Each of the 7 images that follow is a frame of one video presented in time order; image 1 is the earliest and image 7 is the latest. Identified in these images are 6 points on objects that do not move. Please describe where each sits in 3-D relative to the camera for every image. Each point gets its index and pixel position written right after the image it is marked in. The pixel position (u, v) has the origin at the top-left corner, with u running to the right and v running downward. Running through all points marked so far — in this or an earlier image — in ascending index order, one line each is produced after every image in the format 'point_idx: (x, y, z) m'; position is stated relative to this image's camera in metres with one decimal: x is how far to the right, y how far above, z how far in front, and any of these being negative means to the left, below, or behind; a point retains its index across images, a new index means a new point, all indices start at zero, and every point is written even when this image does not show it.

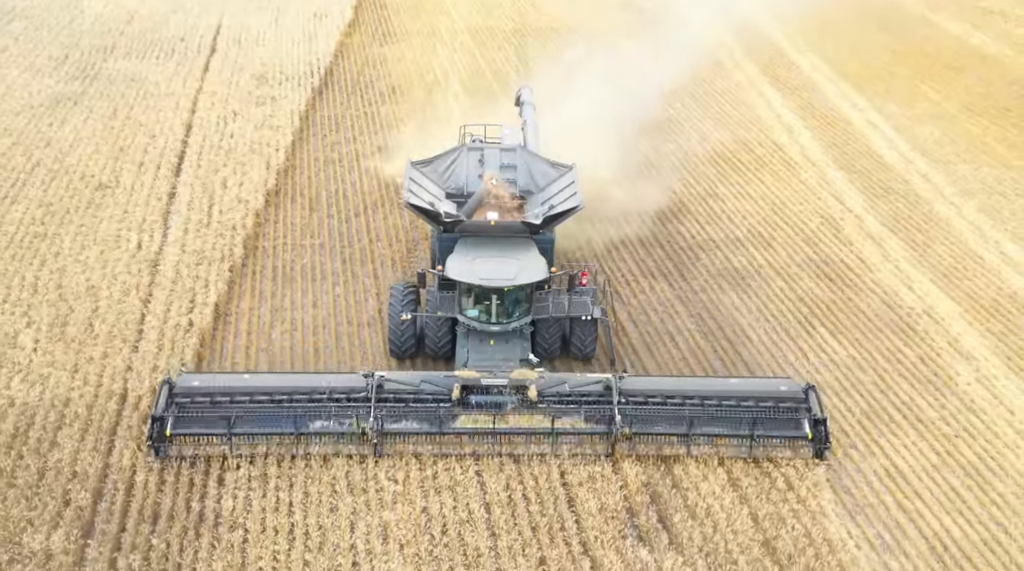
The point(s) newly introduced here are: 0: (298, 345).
0: (-2.7, -0.7, +17.2) m
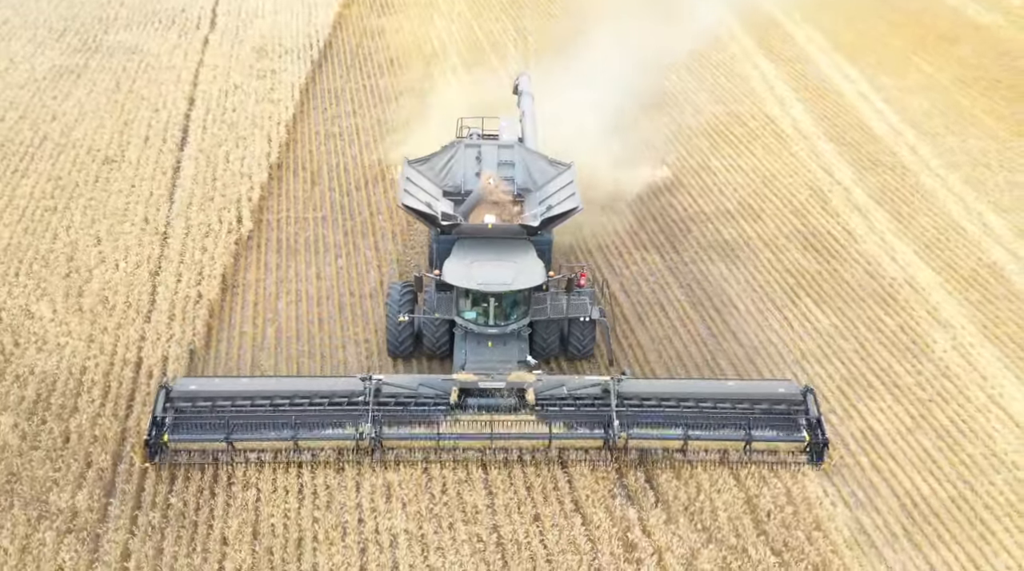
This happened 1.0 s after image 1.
0: (-2.7, -0.4, +17.9) m
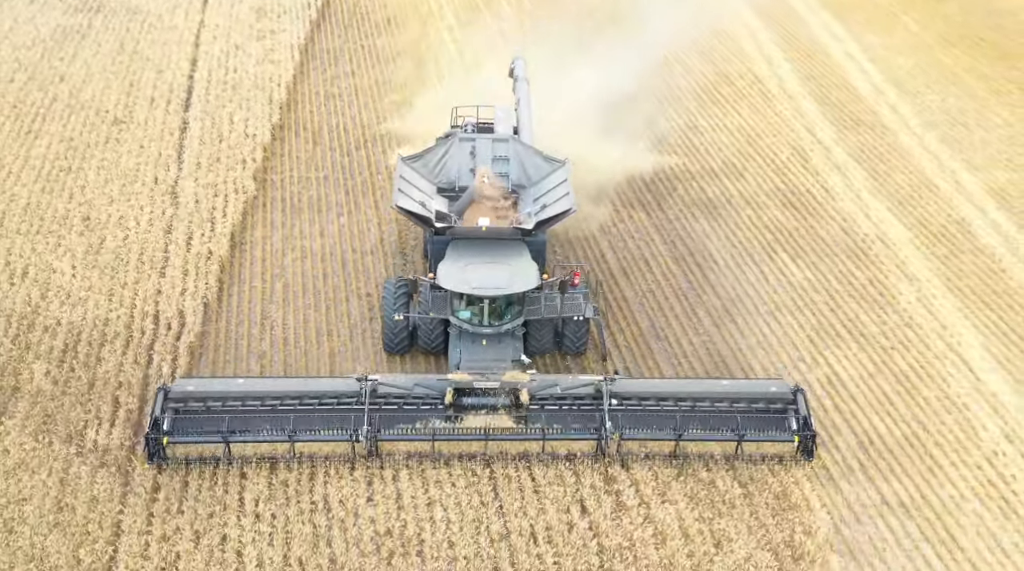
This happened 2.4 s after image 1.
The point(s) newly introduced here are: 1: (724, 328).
0: (-2.8, +0.2, +19.1) m
1: (+2.9, -0.6, +18.5) m
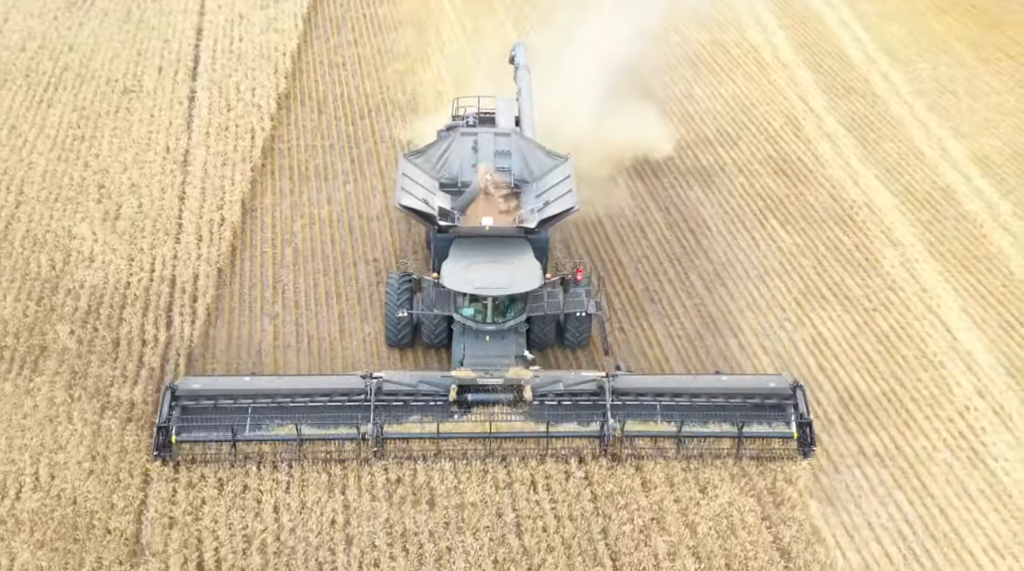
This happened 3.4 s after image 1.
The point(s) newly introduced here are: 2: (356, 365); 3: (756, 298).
0: (-2.8, +0.7, +20.0) m
1: (+2.9, -0.1, +19.4) m
2: (-2.0, -1.0, +18.0) m
3: (+3.4, -0.2, +19.3) m
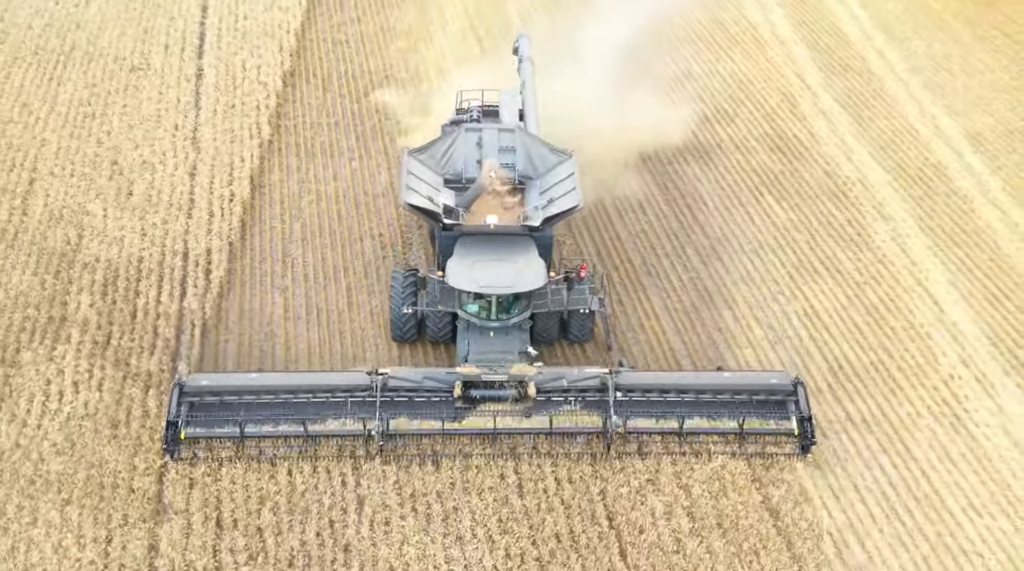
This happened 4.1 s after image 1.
0: (-2.8, +1.1, +20.6) m
1: (+2.9, +0.3, +20.0) m
2: (-2.0, -0.7, +18.7) m
3: (+3.4, +0.2, +19.9) m
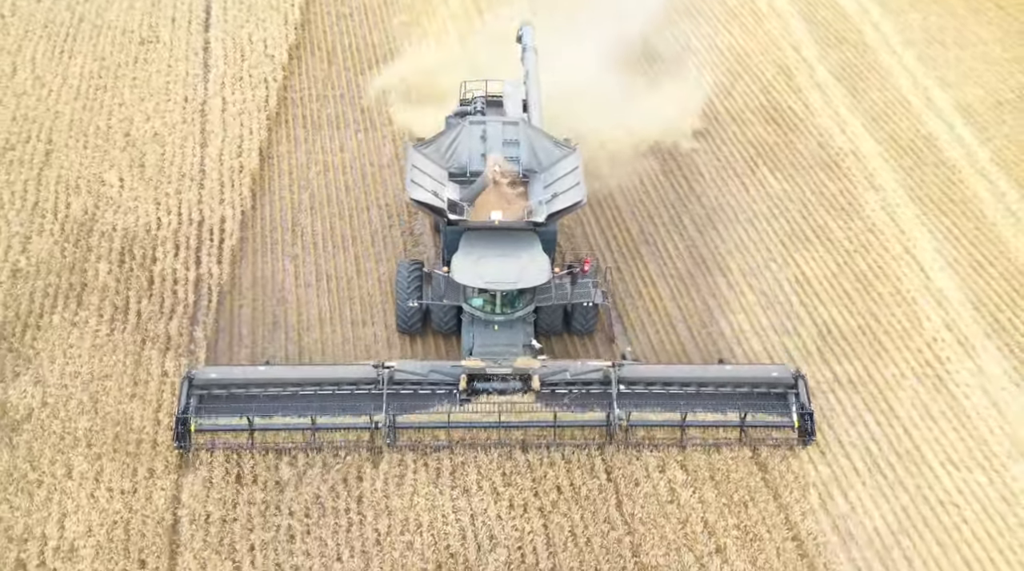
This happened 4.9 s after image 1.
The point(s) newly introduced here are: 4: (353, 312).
0: (-2.8, +1.6, +21.2) m
1: (+2.9, +0.8, +20.7) m
2: (-2.0, -0.2, +19.4) m
3: (+3.5, +0.7, +20.6) m
4: (-2.2, -0.4, +19.2) m
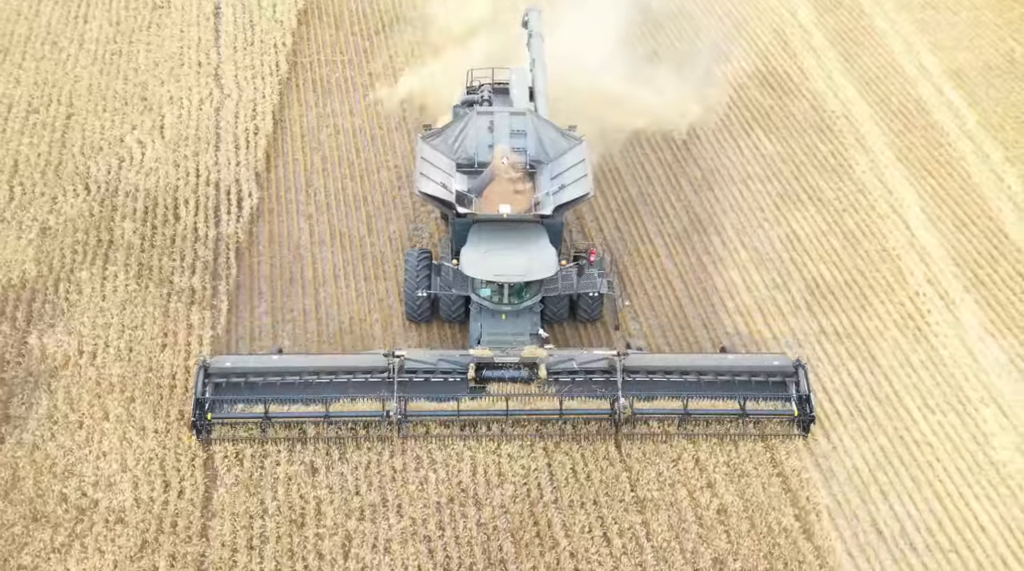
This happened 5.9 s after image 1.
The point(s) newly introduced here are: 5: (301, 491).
0: (-2.7, +2.3, +22.1) m
1: (+3.0, +1.4, +21.6) m
2: (-1.9, +0.4, +20.3) m
3: (+3.5, +1.3, +21.5) m
4: (-2.2, +0.3, +20.1) m
5: (-2.7, -2.6, +17.3) m
